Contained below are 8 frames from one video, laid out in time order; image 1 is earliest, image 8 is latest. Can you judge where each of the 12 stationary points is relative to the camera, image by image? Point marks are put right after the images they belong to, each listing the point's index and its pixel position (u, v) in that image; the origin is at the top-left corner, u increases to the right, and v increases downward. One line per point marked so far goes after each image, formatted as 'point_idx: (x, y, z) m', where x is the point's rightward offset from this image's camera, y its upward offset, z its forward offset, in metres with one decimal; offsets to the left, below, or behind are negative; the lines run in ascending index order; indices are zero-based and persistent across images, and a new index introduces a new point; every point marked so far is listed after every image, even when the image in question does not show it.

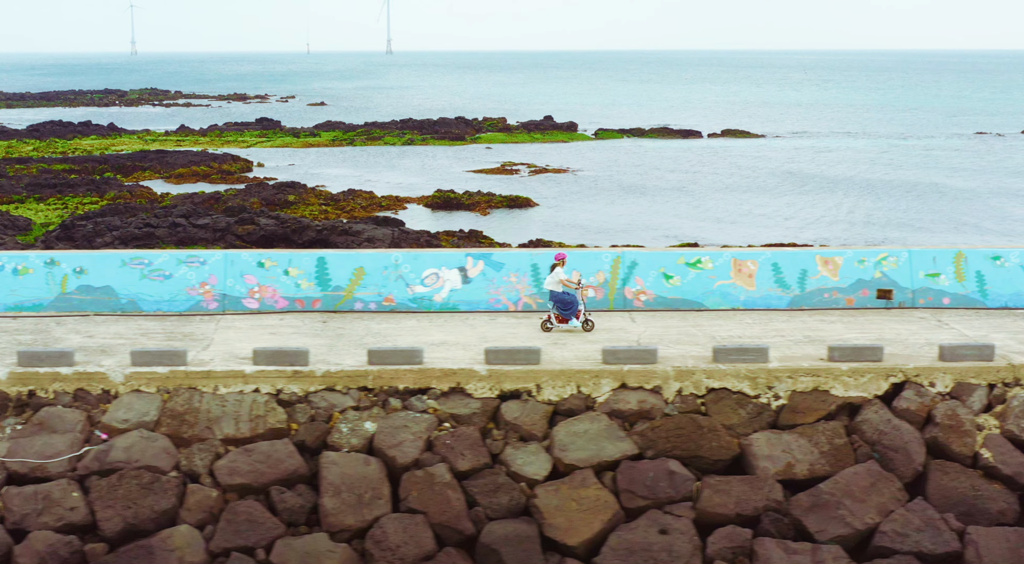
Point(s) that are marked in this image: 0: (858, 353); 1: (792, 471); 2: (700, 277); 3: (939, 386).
0: (+4.2, -0.9, +10.0) m
1: (+3.2, -2.2, +9.5) m
2: (+2.7, +0.1, +11.9) m
3: (+5.1, -1.3, +10.0) m
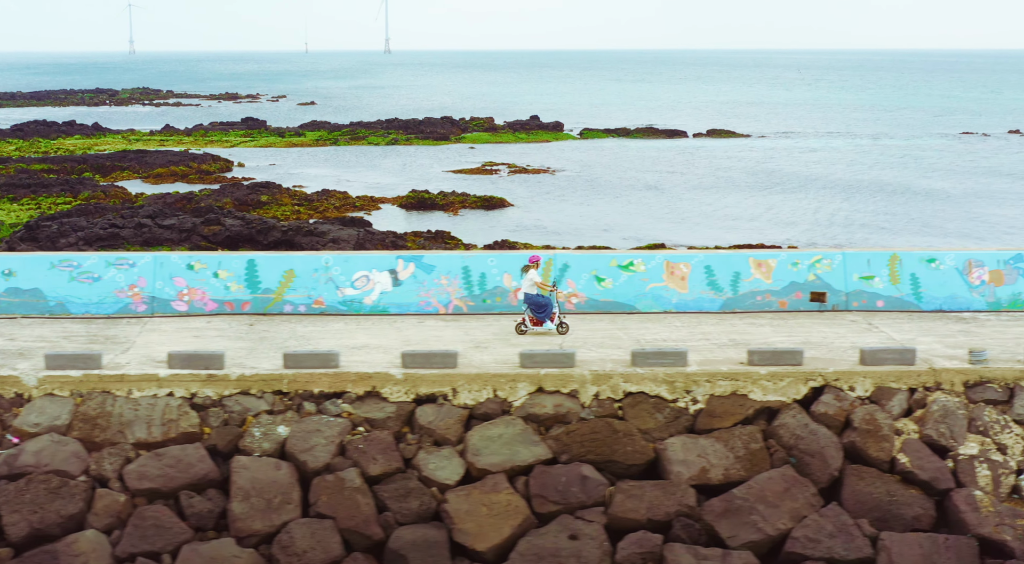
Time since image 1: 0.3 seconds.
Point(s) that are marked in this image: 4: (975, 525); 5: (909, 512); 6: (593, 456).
0: (+3.2, -0.9, +9.9) m
1: (+2.2, -2.2, +9.4) m
2: (+1.7, 0.0, +11.8) m
3: (+4.1, -1.3, +9.9) m
4: (+5.1, -2.7, +9.1) m
5: (+4.4, -2.6, +9.3) m
6: (+0.9, -2.0, +9.5) m
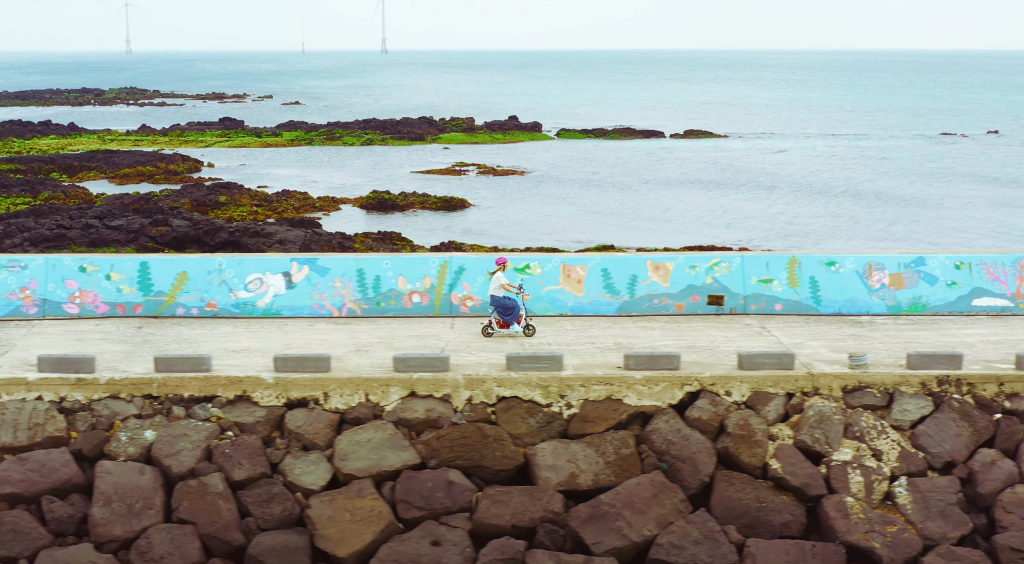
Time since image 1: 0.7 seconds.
0: (+1.7, -0.9, +9.9) m
1: (+0.7, -2.2, +9.3) m
2: (+0.2, 0.0, +11.7) m
3: (+2.6, -1.3, +9.8) m
4: (+3.6, -2.7, +9.0) m
5: (+2.9, -2.6, +9.2) m
6: (-0.6, -2.0, +9.4) m
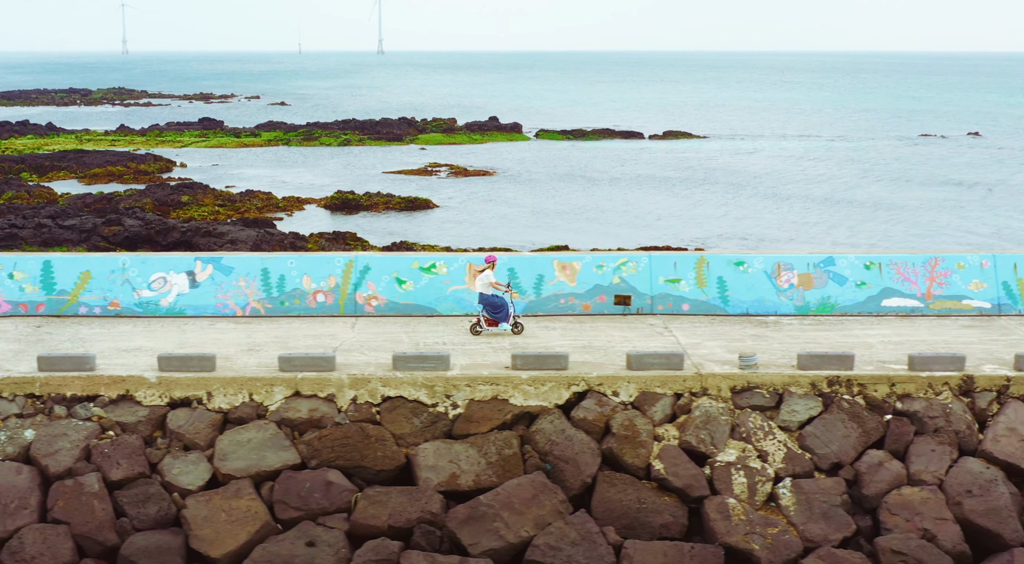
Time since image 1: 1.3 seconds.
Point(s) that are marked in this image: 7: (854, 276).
0: (+0.3, -0.9, +9.8) m
1: (-0.6, -2.2, +9.2) m
2: (-1.1, 0.0, +11.7) m
3: (+1.3, -1.3, +9.7) m
4: (+2.3, -2.7, +8.9) m
5: (+1.6, -2.6, +9.1) m
6: (-1.9, -2.0, +9.4) m
7: (+4.9, +0.1, +11.8) m
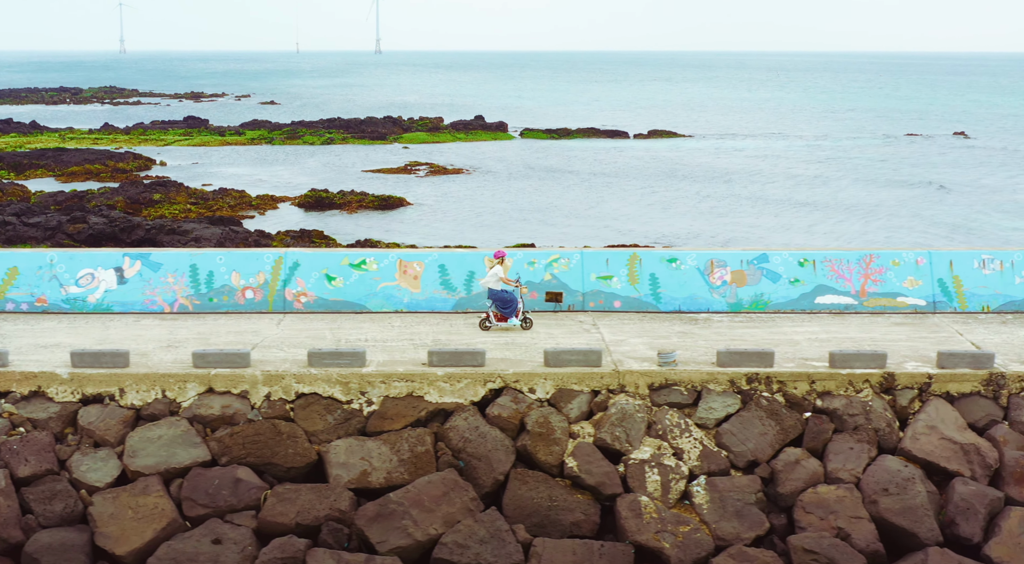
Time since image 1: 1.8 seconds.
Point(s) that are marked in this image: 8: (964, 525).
0: (-0.6, -0.9, +9.7) m
1: (-1.6, -2.2, +9.2) m
2: (-2.1, 0.0, +11.6) m
3: (+0.3, -1.3, +9.6) m
4: (+1.3, -2.7, +8.8) m
5: (+0.6, -2.6, +9.0) m
6: (-2.9, -2.0, +9.3) m
7: (+3.9, +0.1, +11.7) m
8: (+5.0, -2.7, +9.0) m
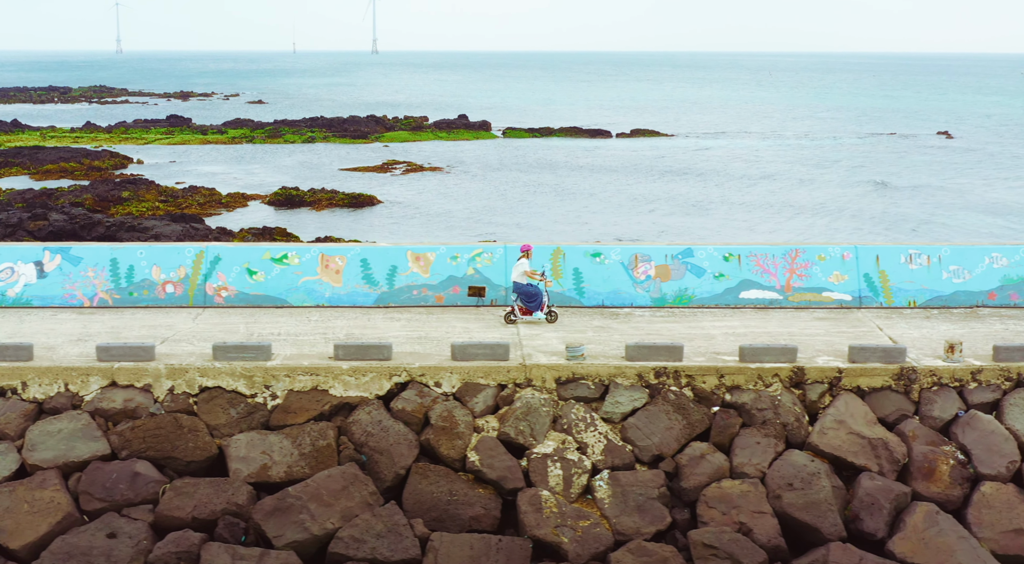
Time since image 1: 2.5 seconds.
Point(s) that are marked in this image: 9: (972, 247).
0: (-1.7, -0.8, +9.6) m
1: (-2.7, -2.1, +9.1) m
2: (-3.2, +0.1, +11.5) m
3: (-0.8, -1.2, +9.6) m
4: (+0.2, -2.6, +8.7) m
5: (-0.5, -2.5, +8.9) m
6: (-4.0, -1.9, +9.2) m
7: (+2.8, +0.2, +11.7) m
8: (+3.9, -2.6, +8.9) m
9: (+6.6, +0.5, +11.9) m
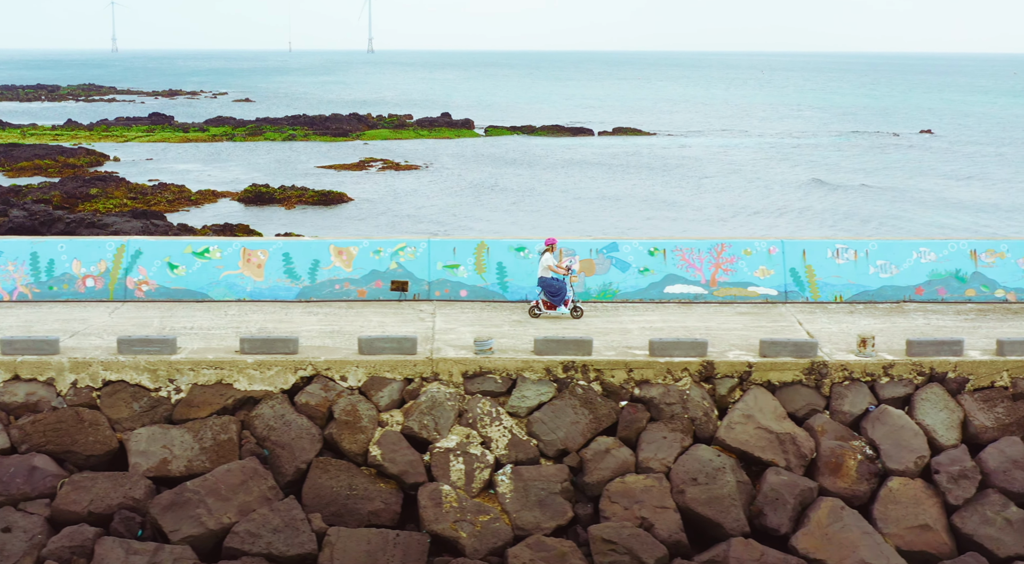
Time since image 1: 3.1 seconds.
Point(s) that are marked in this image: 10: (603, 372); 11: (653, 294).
0: (-2.8, -0.7, +9.6) m
1: (-3.8, -2.0, +9.0) m
2: (-4.3, +0.2, +11.5) m
3: (-1.8, -1.1, +9.5) m
4: (-0.9, -2.5, +8.7) m
5: (-1.6, -2.4, +8.9) m
6: (-5.1, -1.8, +9.1) m
7: (+1.8, +0.3, +11.6) m
8: (+2.8, -2.5, +8.9) m
9: (+5.6, +0.6, +11.9) m
10: (+1.1, -1.0, +9.6) m
11: (+2.0, -0.2, +11.5) m
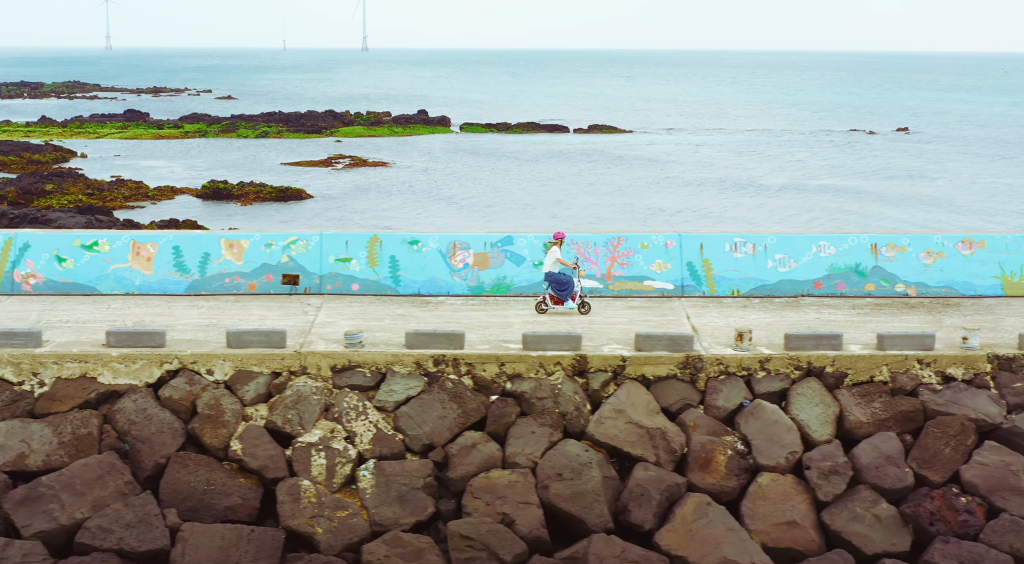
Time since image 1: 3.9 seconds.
0: (-4.3, -0.6, +9.4) m
1: (-5.3, -1.9, +8.9) m
2: (-5.7, +0.3, +11.3) m
3: (-3.3, -1.0, +9.4) m
4: (-2.4, -2.4, +8.5) m
5: (-3.0, -2.3, +8.7) m
6: (-6.6, -1.7, +9.0) m
7: (+0.3, +0.4, +11.5) m
8: (+1.3, -2.4, +8.7) m
9: (+4.1, +0.7, +11.7) m
10: (-0.4, -1.0, +9.5) m
11: (+0.5, -0.1, +11.4) m
